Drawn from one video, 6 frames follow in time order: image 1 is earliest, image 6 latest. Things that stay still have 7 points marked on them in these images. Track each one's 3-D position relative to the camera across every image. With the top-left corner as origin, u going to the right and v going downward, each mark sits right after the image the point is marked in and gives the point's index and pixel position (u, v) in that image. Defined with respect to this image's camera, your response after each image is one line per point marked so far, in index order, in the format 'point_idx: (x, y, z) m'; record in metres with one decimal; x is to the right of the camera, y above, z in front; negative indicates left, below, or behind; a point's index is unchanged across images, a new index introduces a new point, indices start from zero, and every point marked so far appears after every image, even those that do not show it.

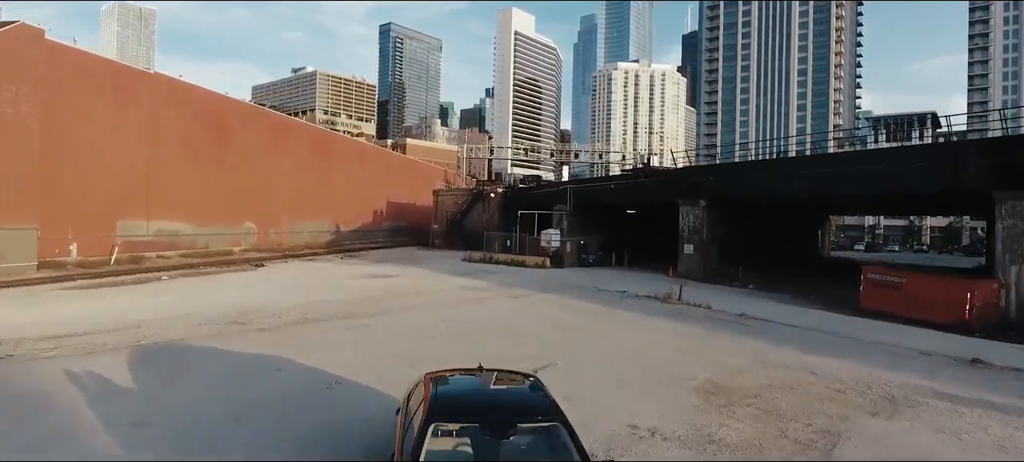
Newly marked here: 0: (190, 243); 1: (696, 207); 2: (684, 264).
0: (-7.9, -0.3, +15.6) m
1: (+3.8, +0.4, +13.0) m
2: (+3.5, -0.7, +13.0) m
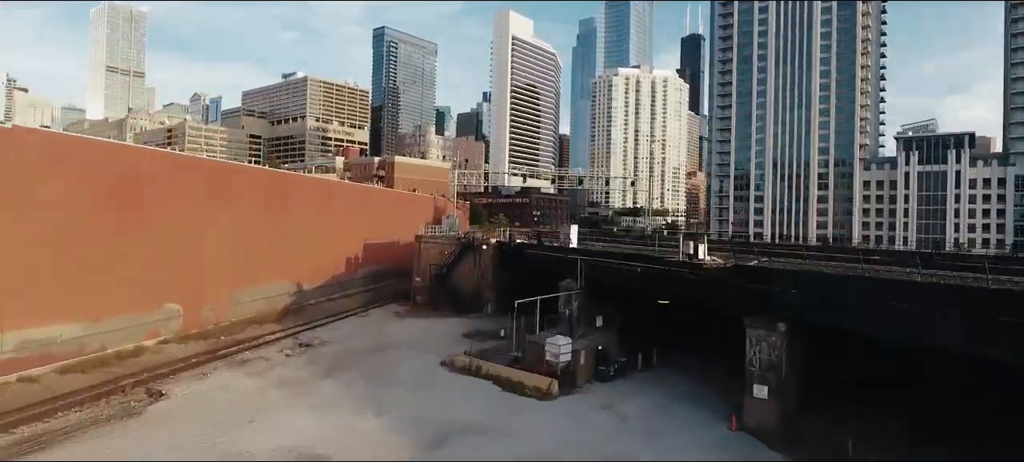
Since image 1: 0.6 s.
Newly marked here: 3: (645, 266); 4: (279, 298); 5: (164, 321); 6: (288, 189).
0: (-8.0, -2.2, +11.7) m
1: (+3.7, -1.4, +9.1) m
2: (+3.4, -2.6, +9.1) m
3: (+2.5, -0.7, +11.9) m
4: (-6.9, -2.0, +18.8) m
5: (-7.6, -2.0, +14.0) m
6: (-6.8, +1.3, +19.5) m
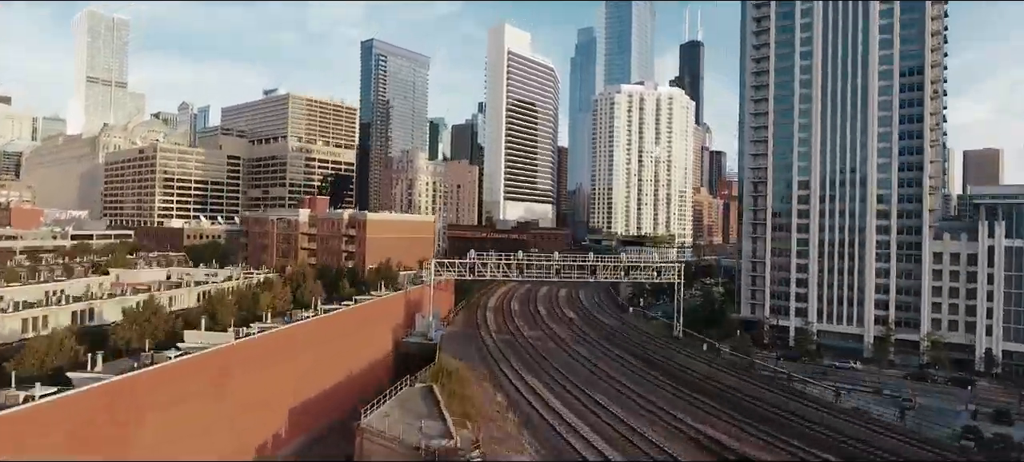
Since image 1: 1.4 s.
0: (-8.2, -6.6, +4.1) m
1: (+3.5, -5.8, +1.5) m
2: (+3.3, -6.9, +1.5) m
3: (+2.3, -5.1, +4.3) m
4: (-7.1, -6.4, +11.2) m
5: (-7.8, -6.4, +6.3) m
6: (-7.1, -3.2, +11.8) m
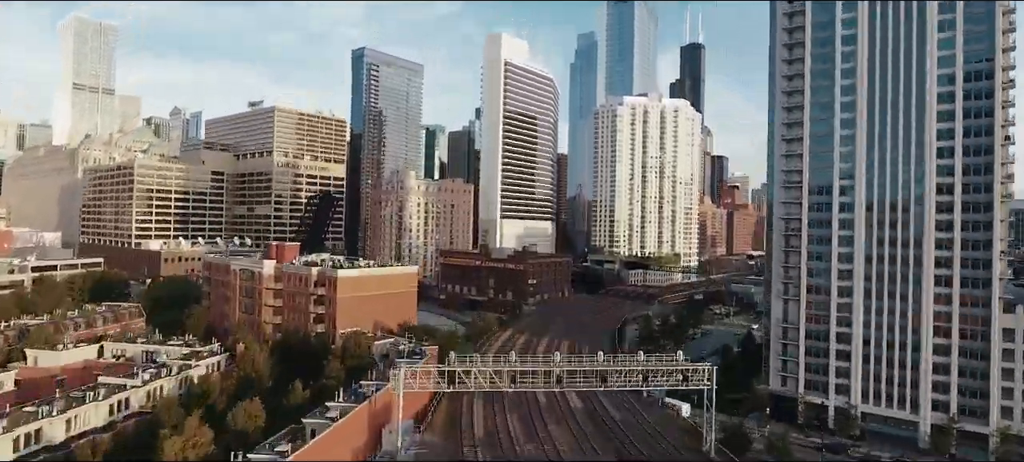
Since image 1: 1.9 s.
0: (-8.5, -9.9, -1.4) m
1: (+3.2, -9.1, -4.0) m
2: (+3.0, -10.3, -3.9) m
3: (+2.0, -8.4, -1.2) m
4: (-7.5, -9.8, +5.7) m
5: (-8.1, -9.7, +0.9) m
6: (-7.4, -6.5, +6.4) m
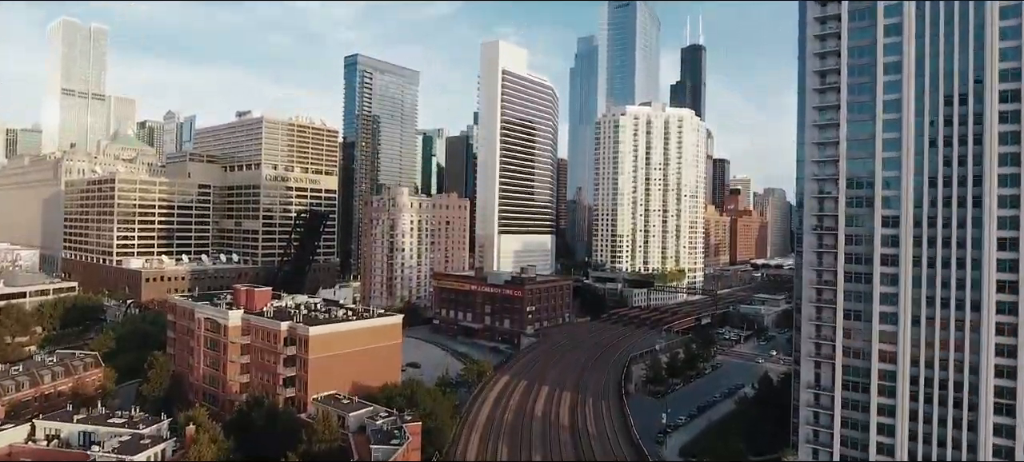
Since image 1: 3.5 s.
0: (-8.7, -12.5, -5.5) m
1: (+3.0, -11.7, -8.1) m
2: (+2.8, -12.8, -8.1) m
3: (+1.8, -10.9, -5.3) m
4: (-7.7, -12.3, +1.6) m
5: (-8.4, -12.3, -3.2) m
6: (-7.6, -9.1, +2.3) m
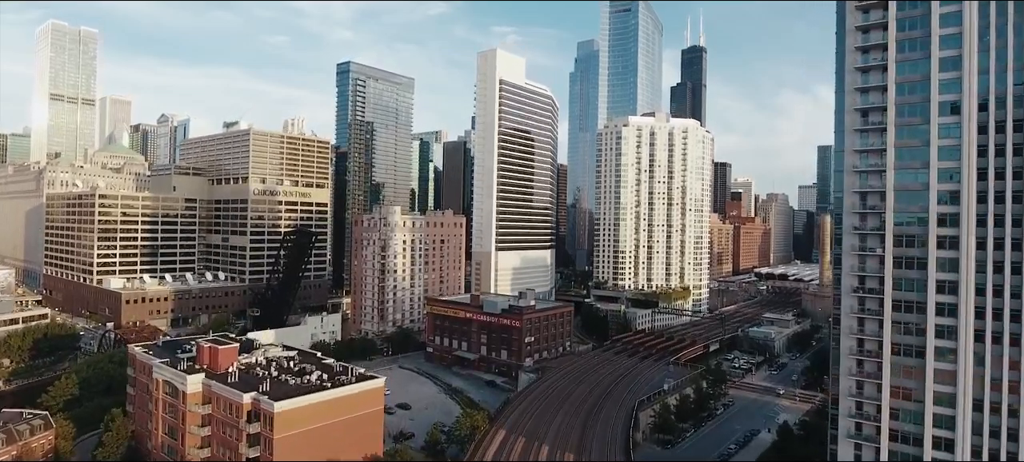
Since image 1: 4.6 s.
0: (-8.9, -15.1, -9.5) m
1: (+2.9, -14.3, -12.1) m
2: (+2.6, -15.4, -12.1) m
3: (+1.6, -13.5, -9.3) m
4: (-7.8, -15.0, -2.4) m
5: (-8.5, -14.9, -7.2) m
6: (-7.8, -11.7, -1.7) m
